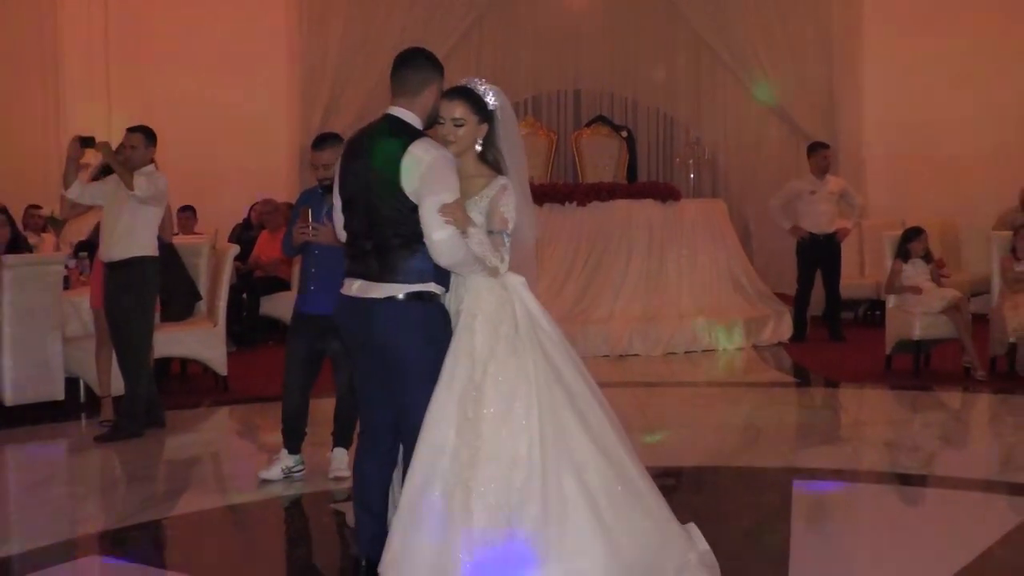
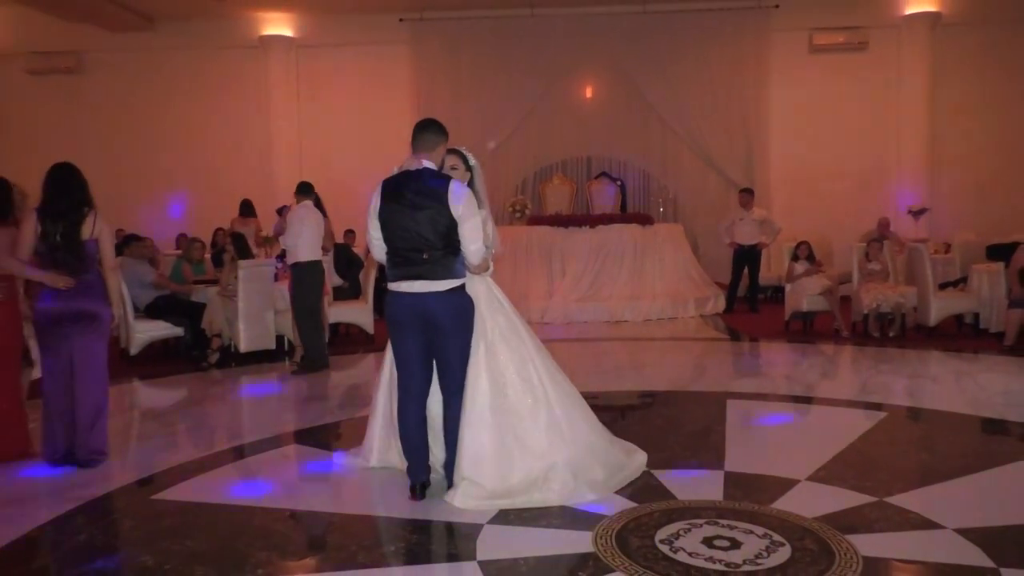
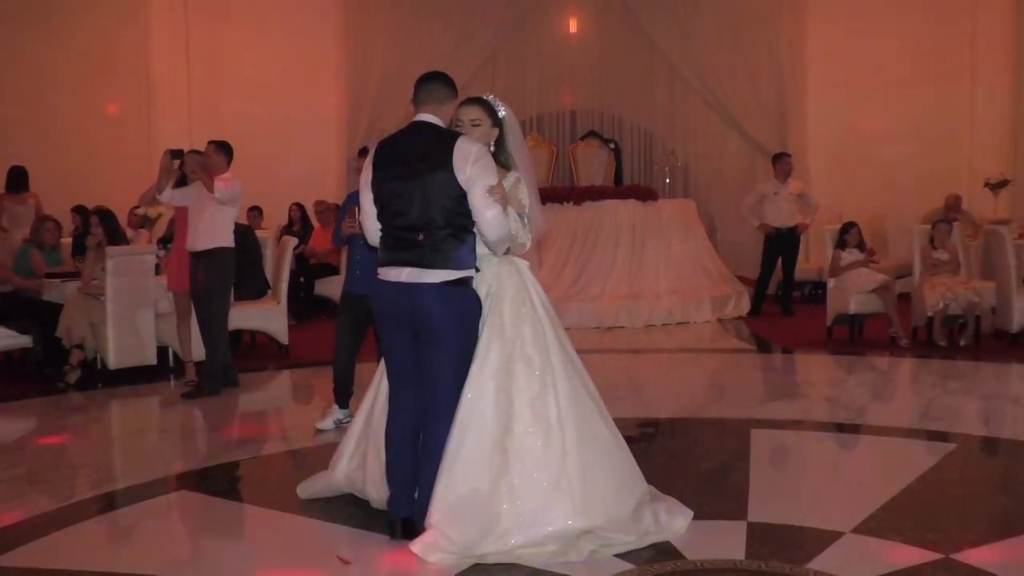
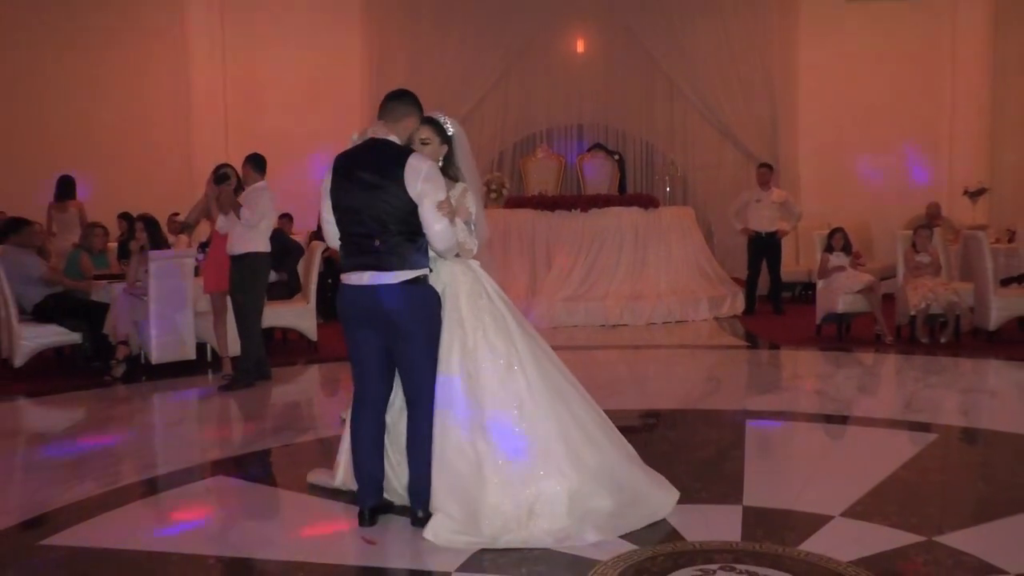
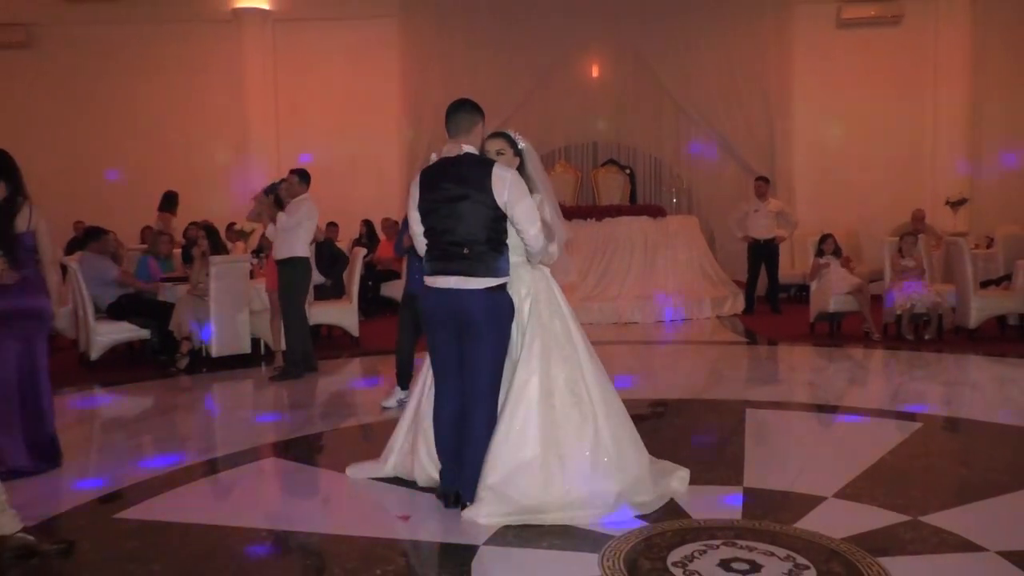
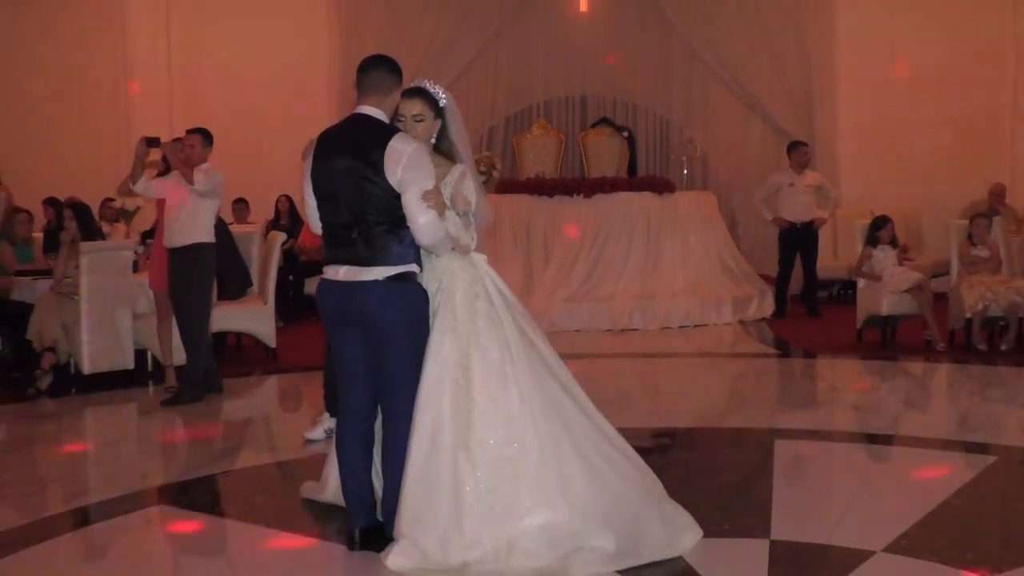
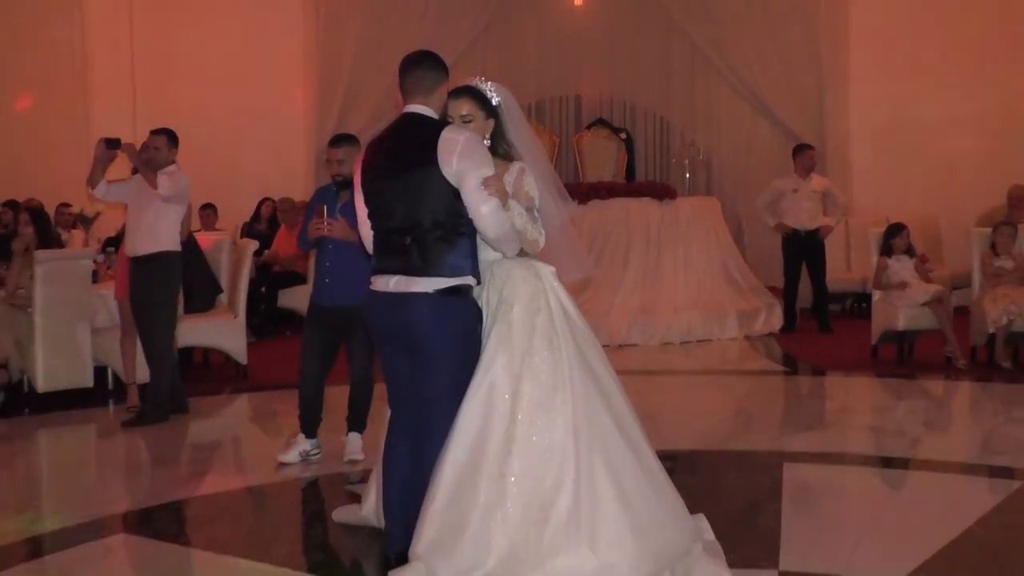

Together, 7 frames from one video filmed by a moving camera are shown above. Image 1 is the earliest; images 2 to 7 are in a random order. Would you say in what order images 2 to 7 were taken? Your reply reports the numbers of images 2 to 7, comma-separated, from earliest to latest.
7, 6, 3, 4, 5, 2
